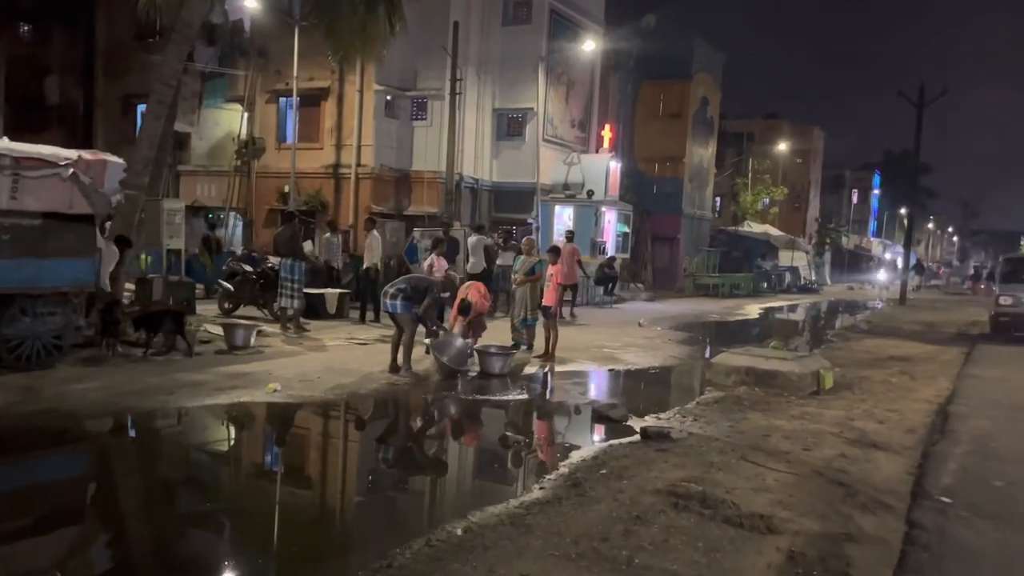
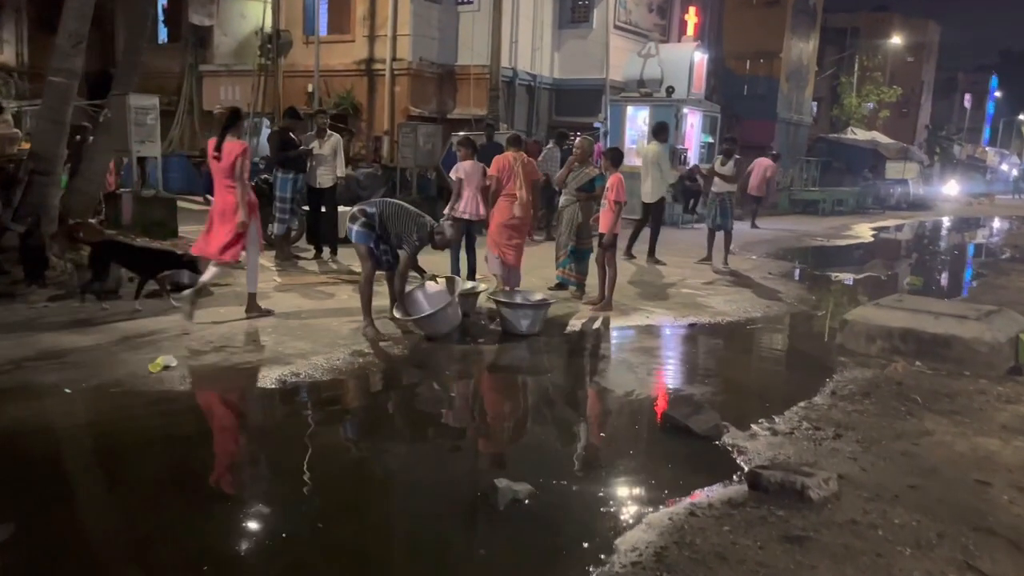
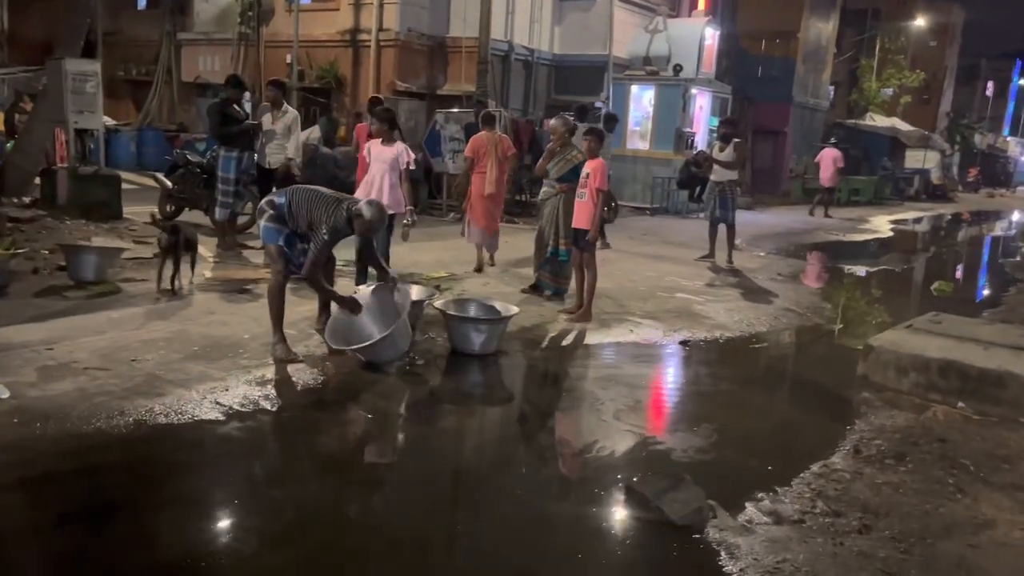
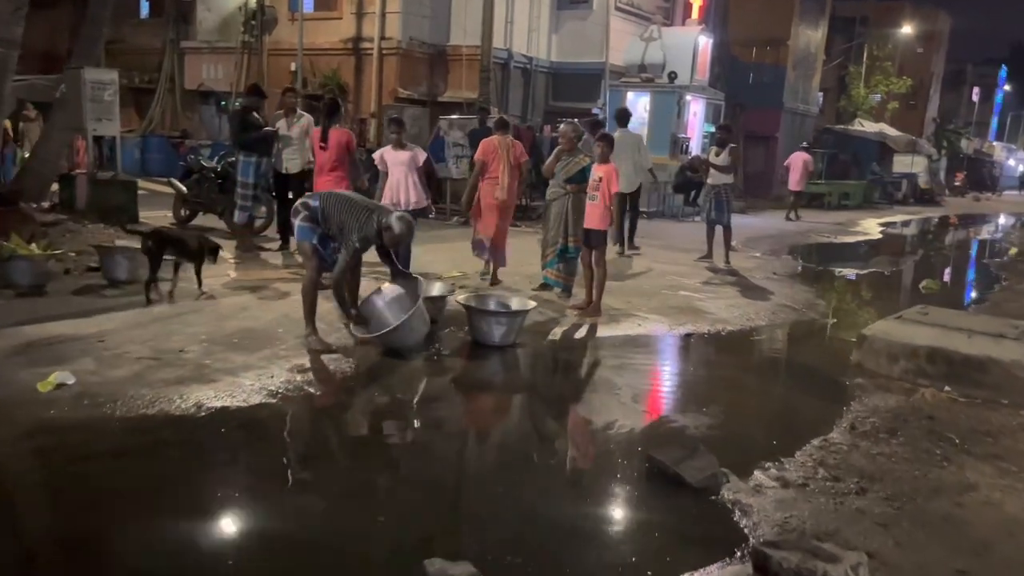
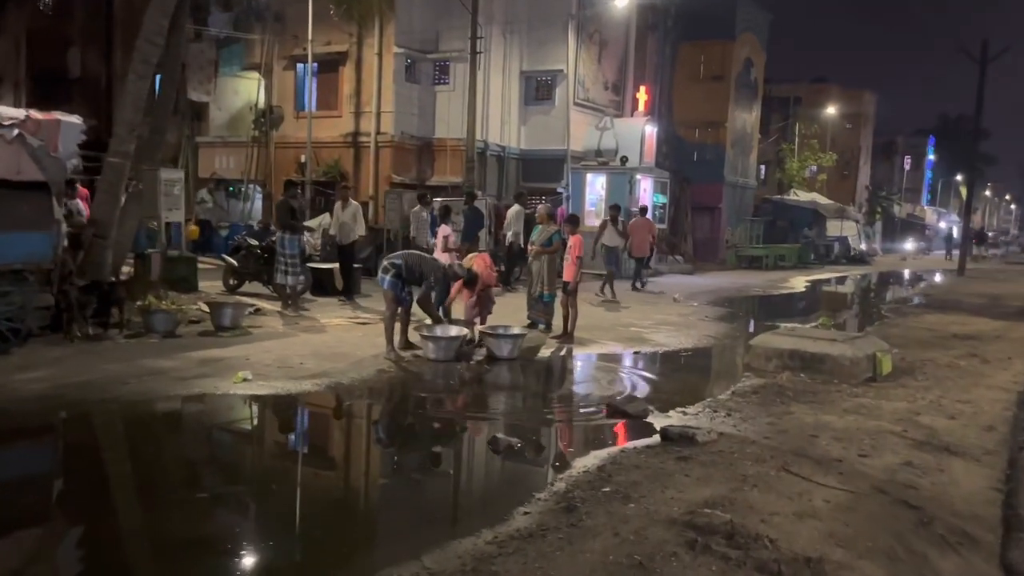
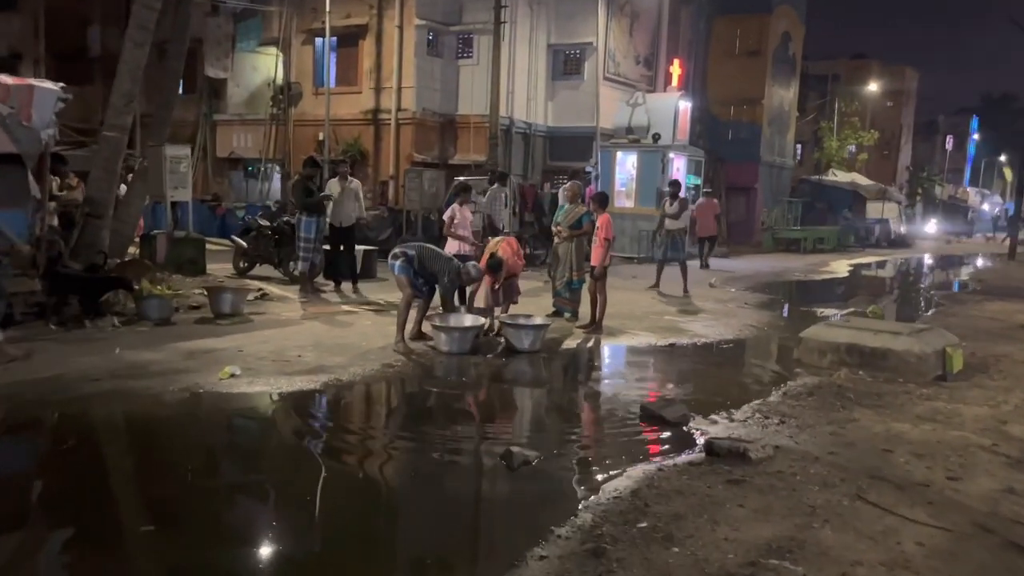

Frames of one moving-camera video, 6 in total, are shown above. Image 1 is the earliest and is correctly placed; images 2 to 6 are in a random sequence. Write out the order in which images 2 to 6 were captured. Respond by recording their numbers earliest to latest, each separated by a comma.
5, 6, 2, 4, 3
